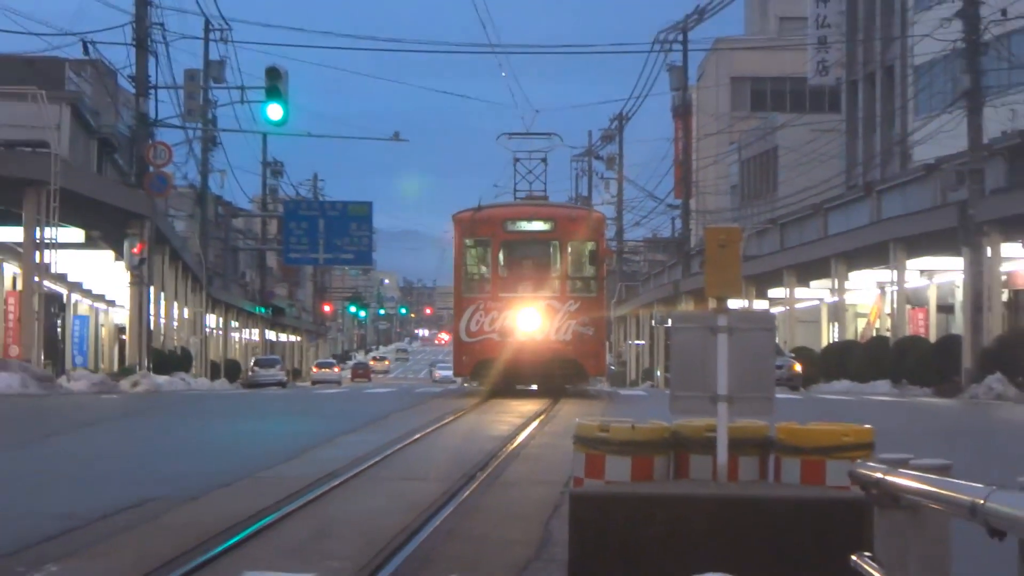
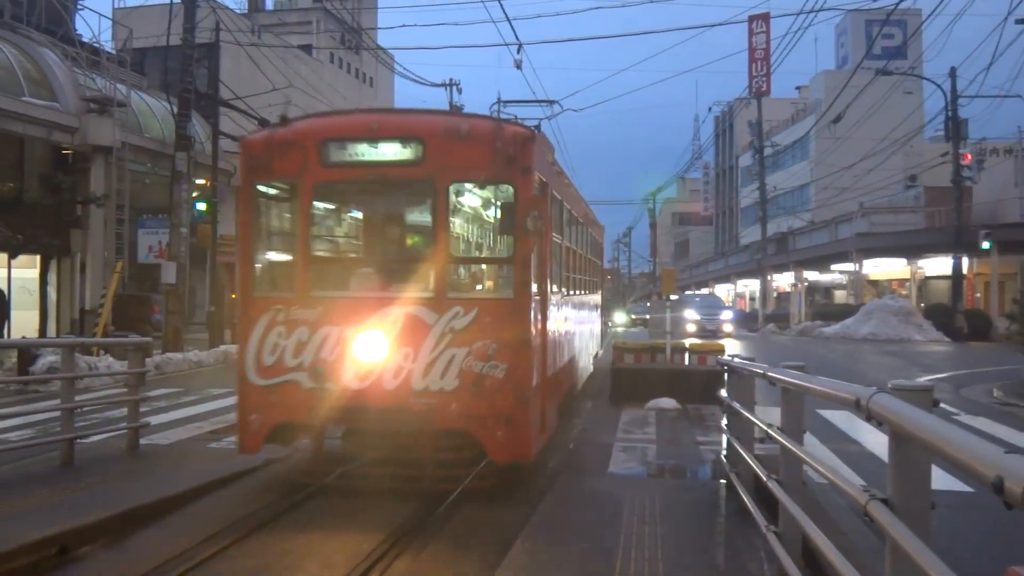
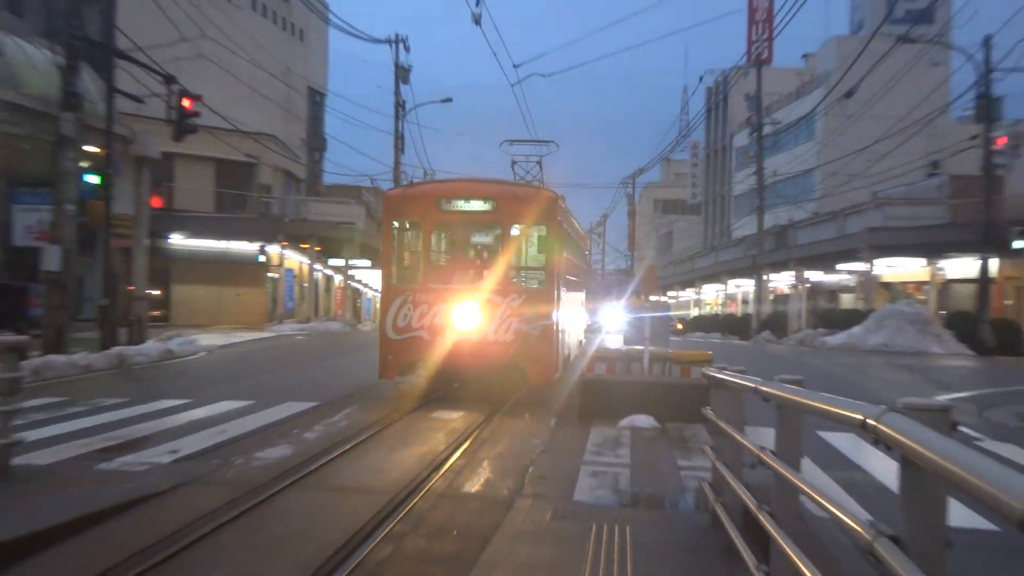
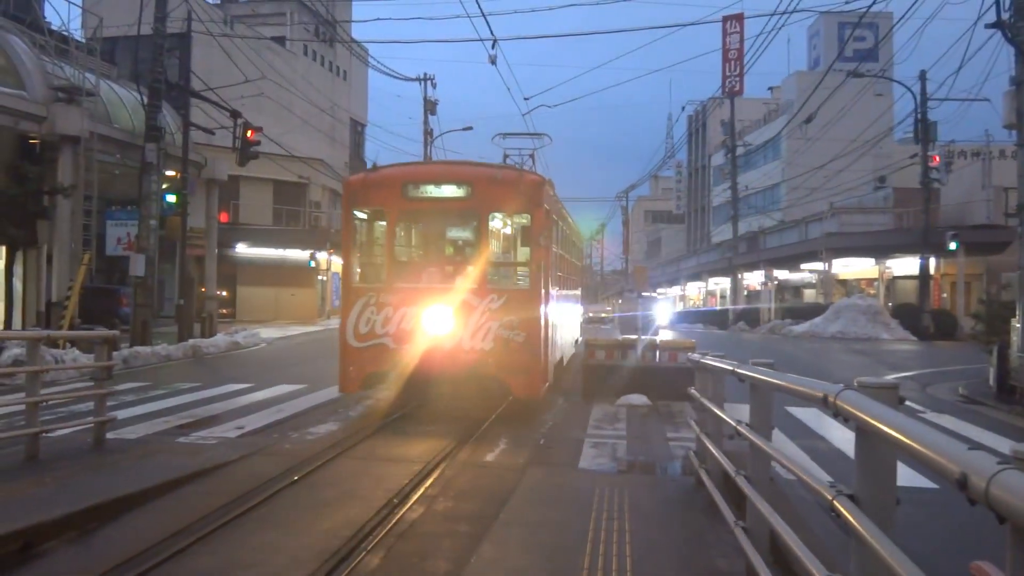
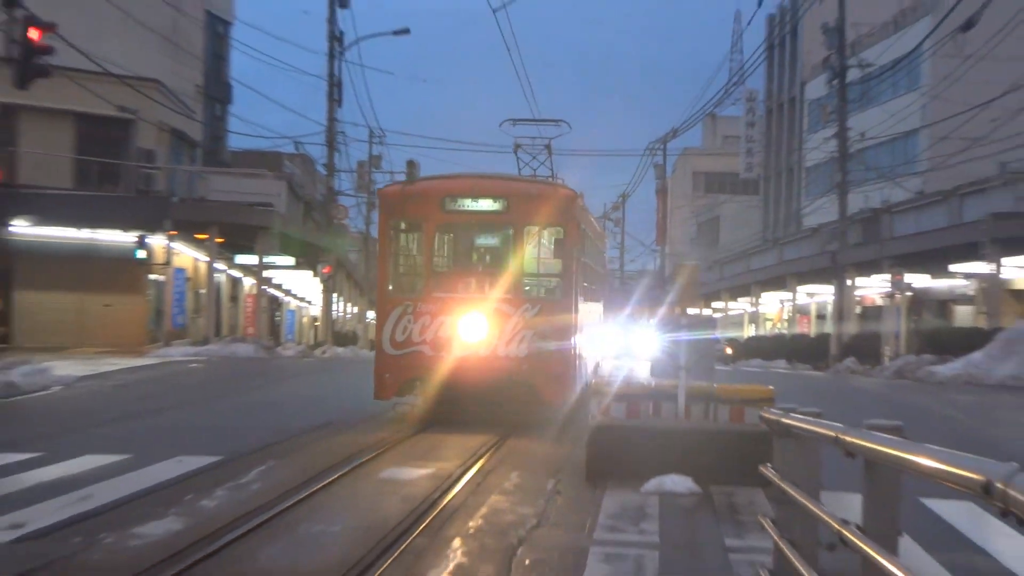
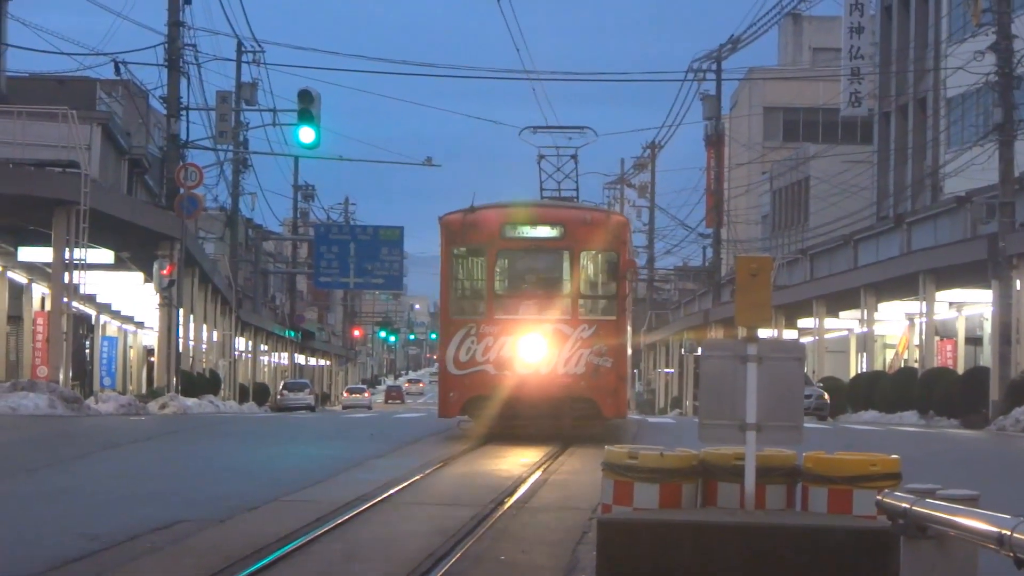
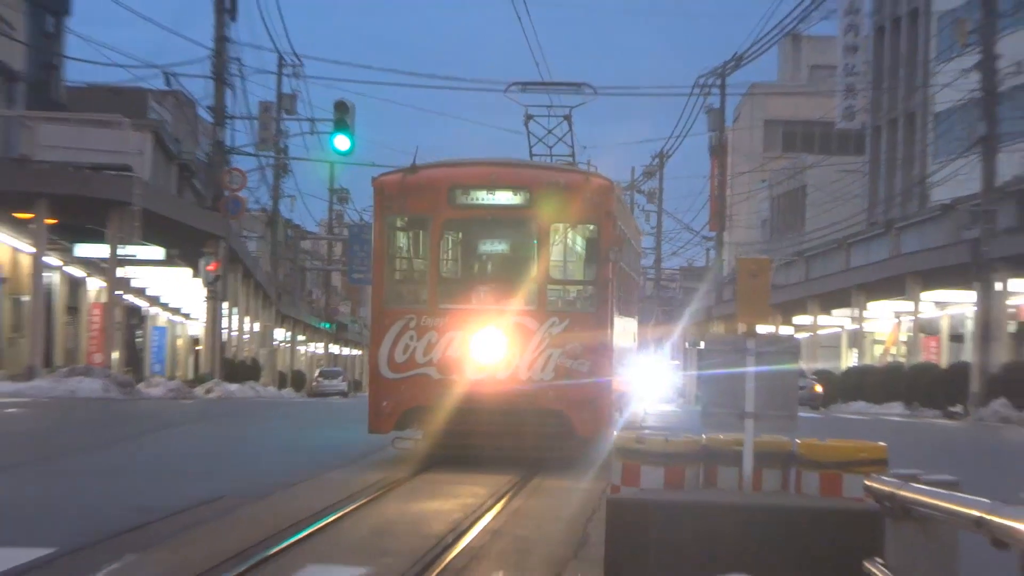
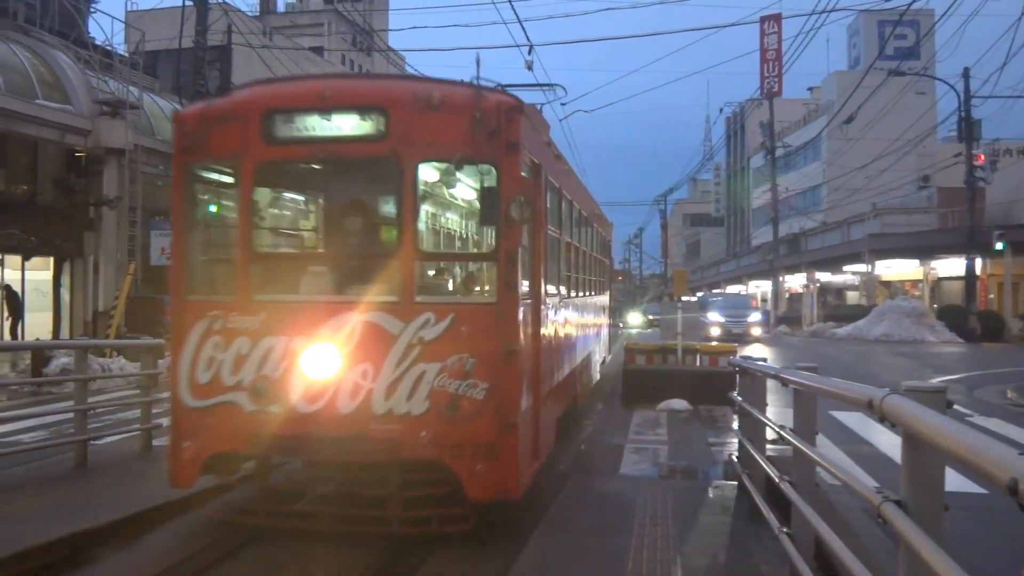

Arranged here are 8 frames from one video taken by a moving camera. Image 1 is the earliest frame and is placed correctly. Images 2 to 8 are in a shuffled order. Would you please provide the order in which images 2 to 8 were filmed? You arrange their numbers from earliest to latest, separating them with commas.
6, 7, 5, 3, 4, 2, 8
